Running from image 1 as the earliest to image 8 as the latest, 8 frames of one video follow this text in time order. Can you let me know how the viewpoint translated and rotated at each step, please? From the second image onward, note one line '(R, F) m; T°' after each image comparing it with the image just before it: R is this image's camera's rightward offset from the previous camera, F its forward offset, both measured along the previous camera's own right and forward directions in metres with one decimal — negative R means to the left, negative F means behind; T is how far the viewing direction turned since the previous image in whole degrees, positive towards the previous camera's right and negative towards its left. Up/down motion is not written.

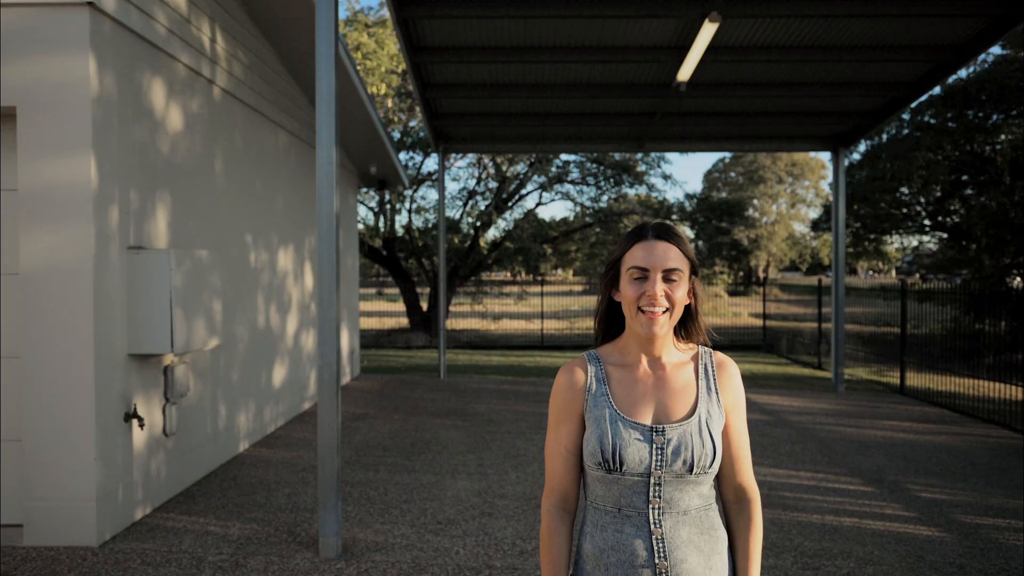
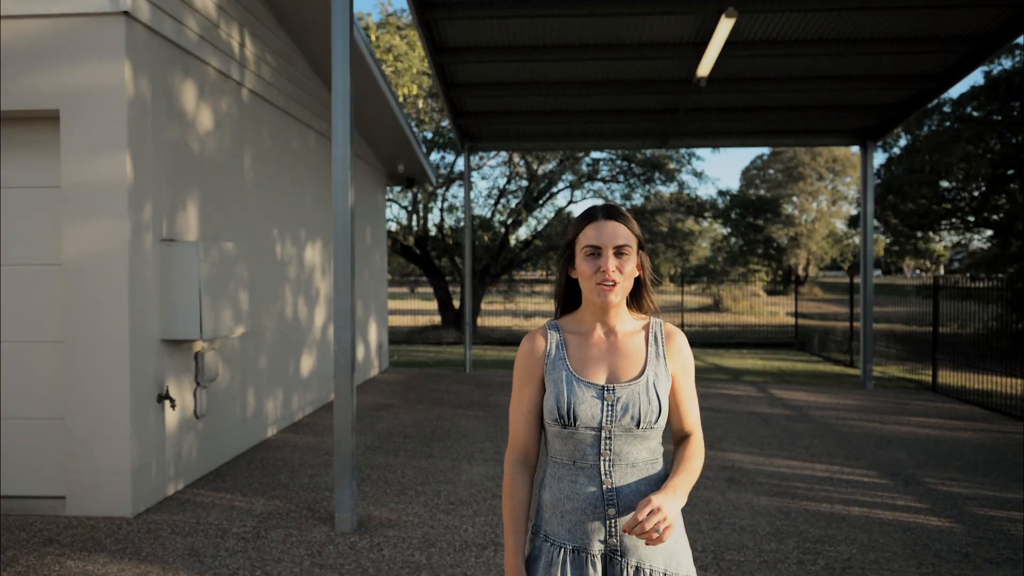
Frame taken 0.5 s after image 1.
(+0.2, -0.2) m; -3°
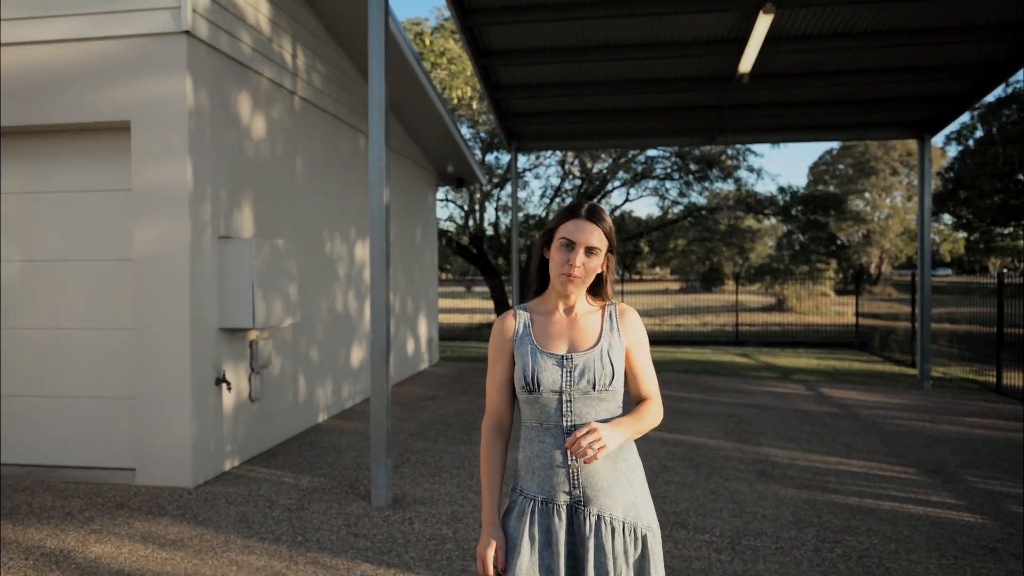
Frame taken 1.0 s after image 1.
(+0.3, -0.2) m; -5°
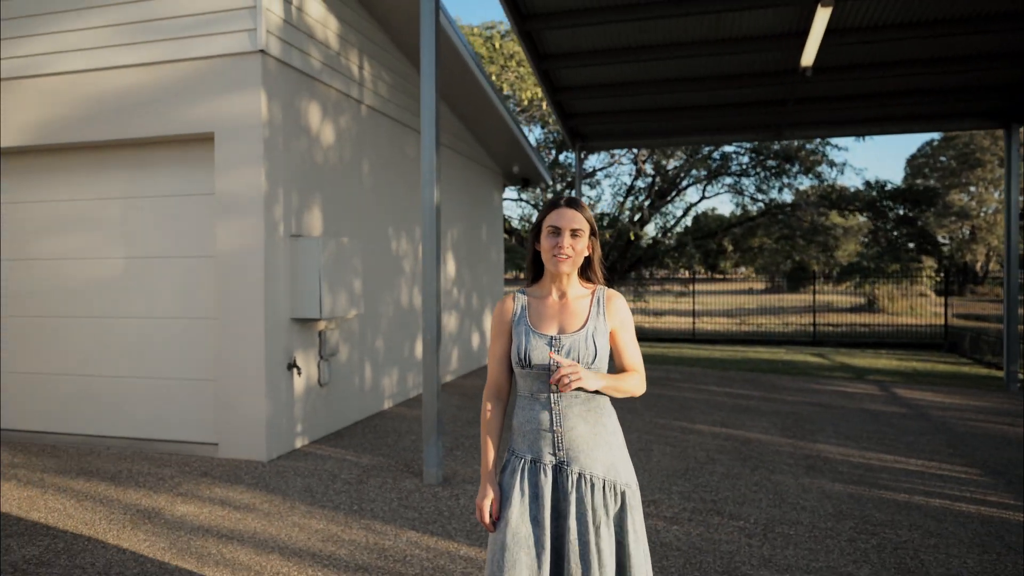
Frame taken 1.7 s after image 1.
(+0.3, -0.3) m; -7°
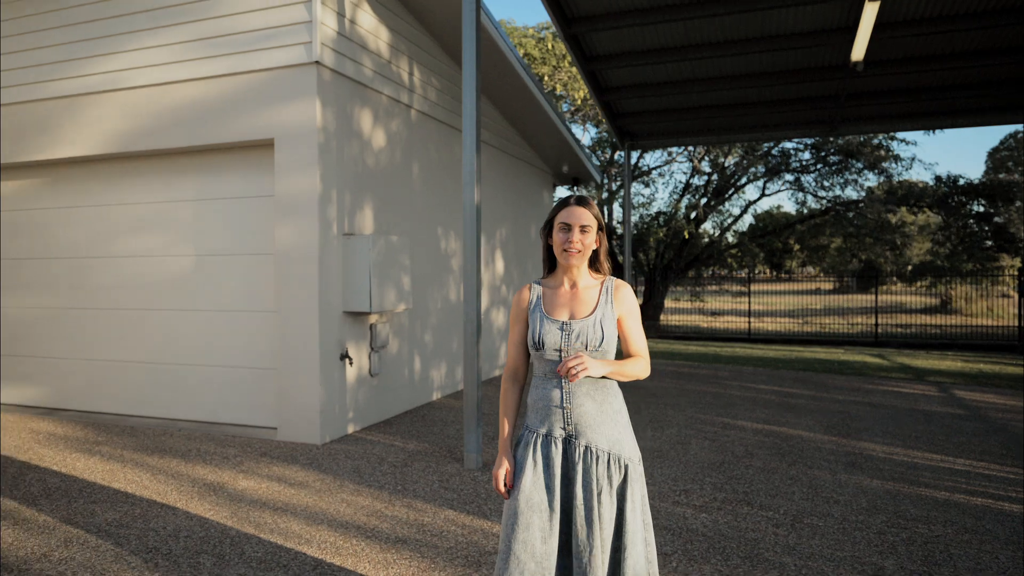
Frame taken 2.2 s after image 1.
(+0.2, -0.2) m; -5°
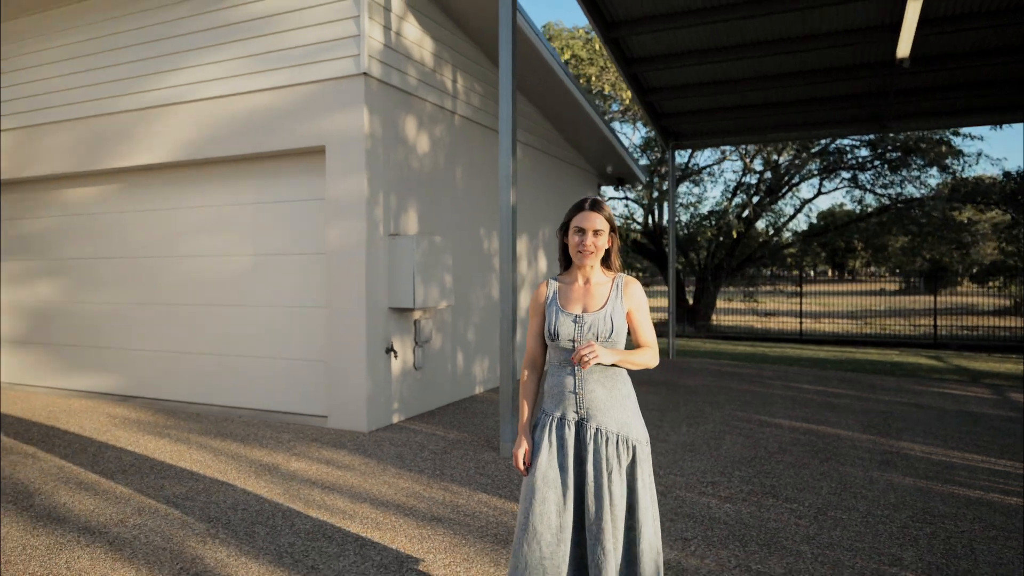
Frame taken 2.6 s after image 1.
(+0.2, -0.3) m; -4°
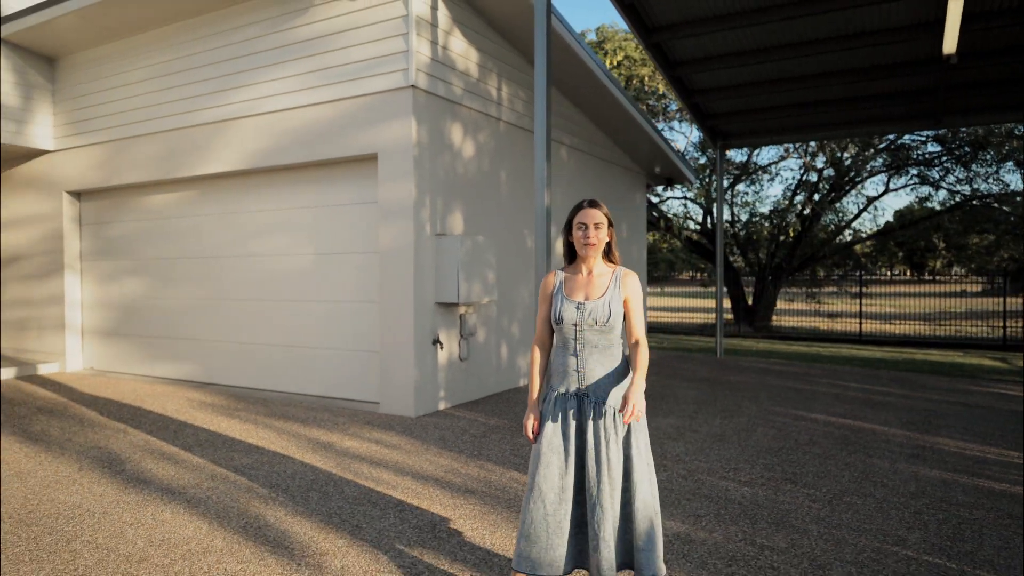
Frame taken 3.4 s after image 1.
(+0.2, -0.4) m; -5°
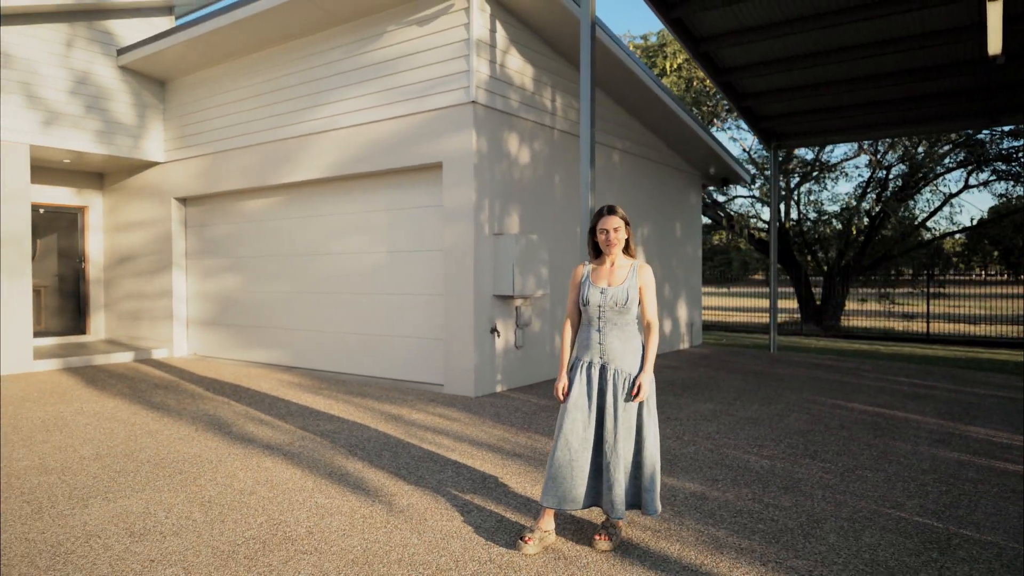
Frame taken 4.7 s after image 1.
(+0.2, -0.7) m; -6°
